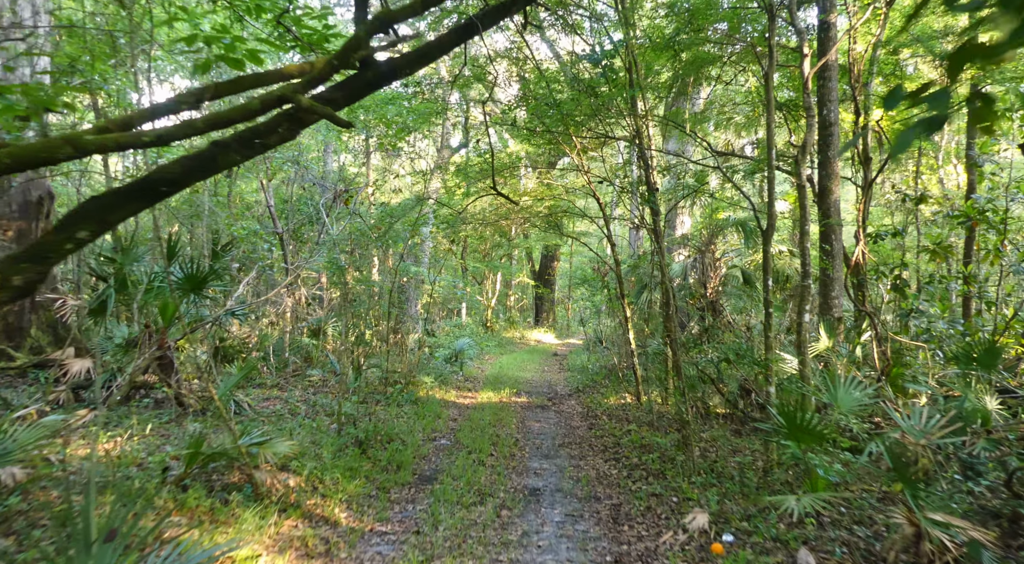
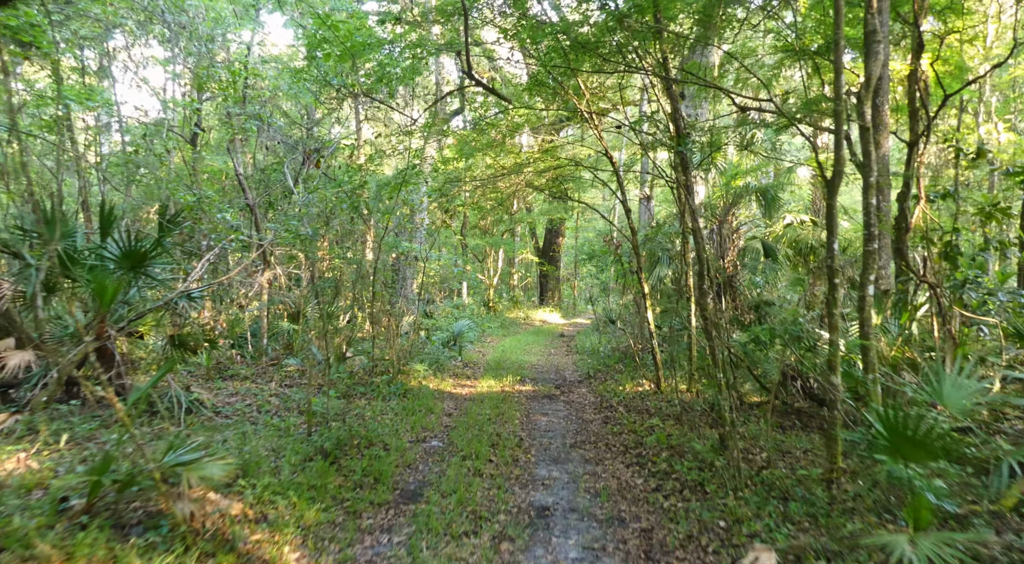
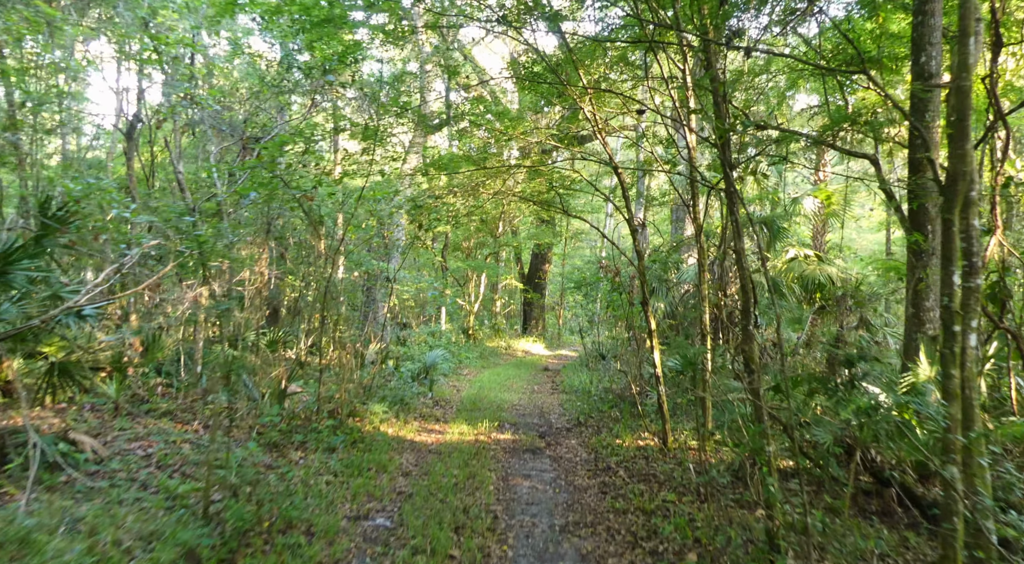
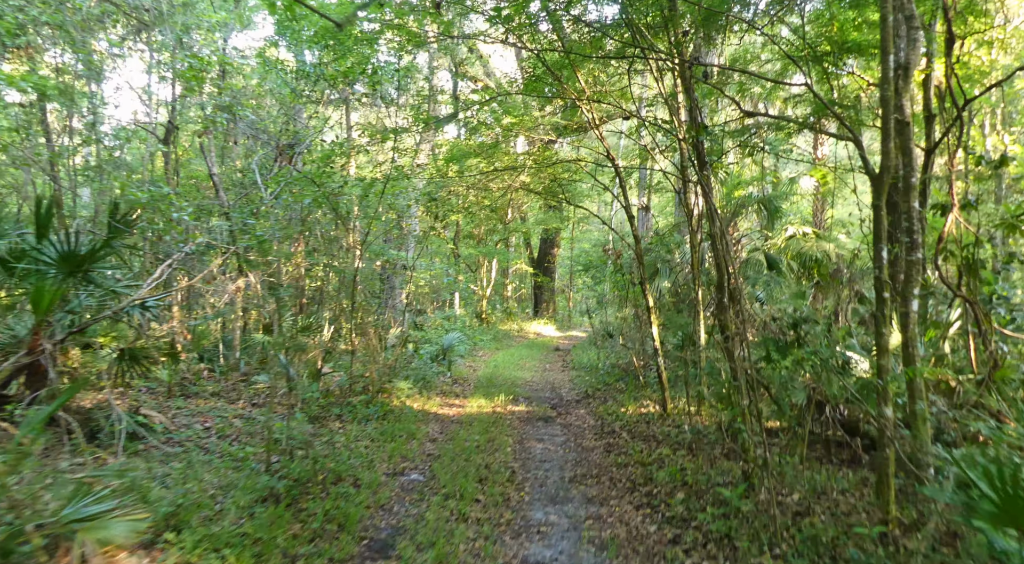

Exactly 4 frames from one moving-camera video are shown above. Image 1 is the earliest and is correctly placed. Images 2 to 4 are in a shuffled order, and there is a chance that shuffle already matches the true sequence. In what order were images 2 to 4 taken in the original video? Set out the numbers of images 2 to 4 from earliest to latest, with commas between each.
2, 4, 3
